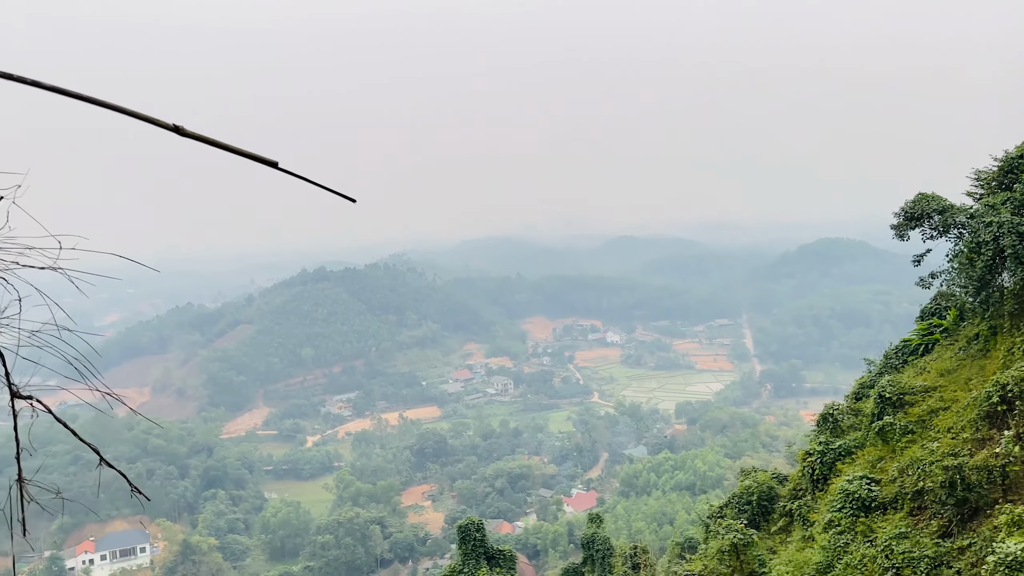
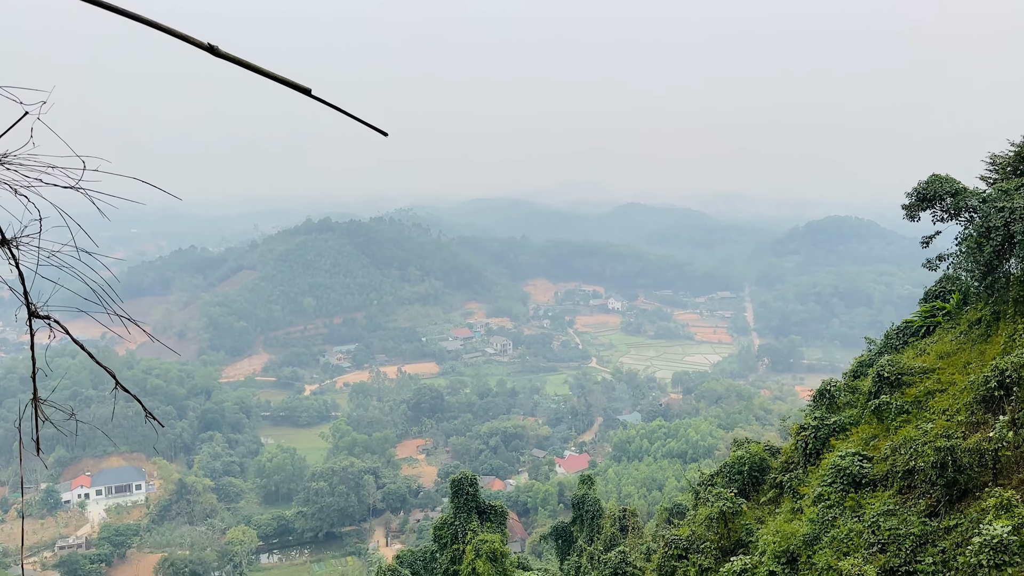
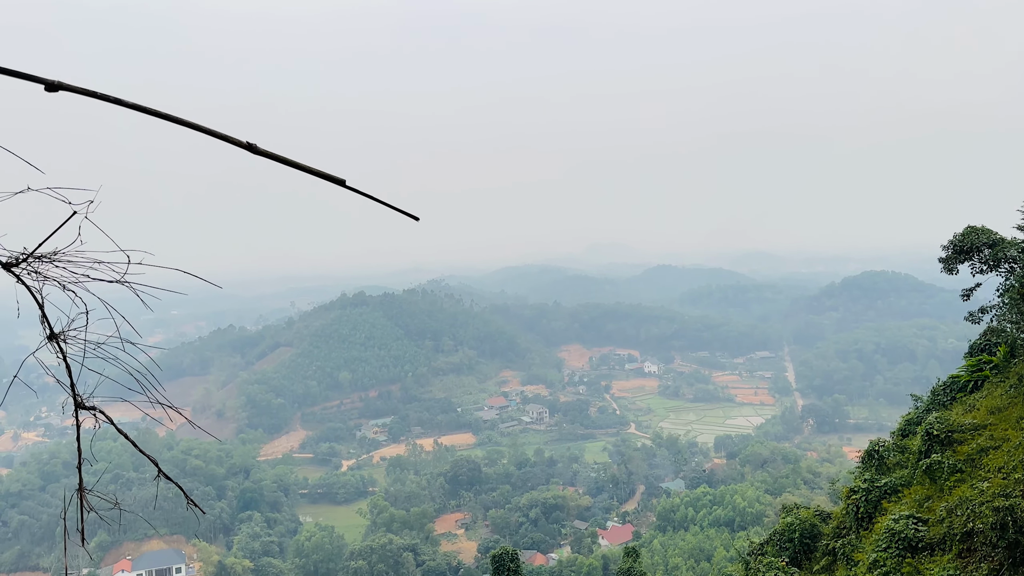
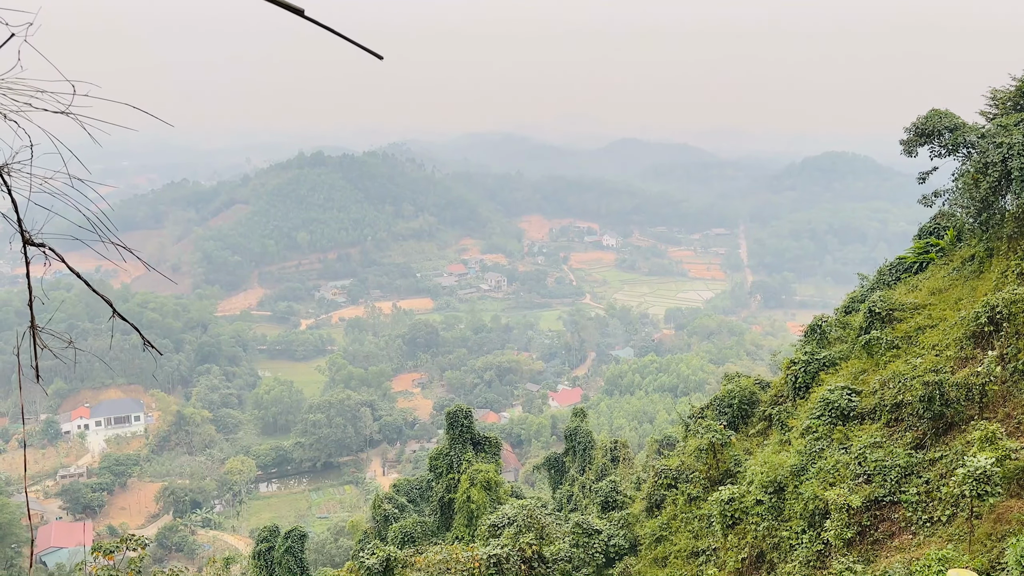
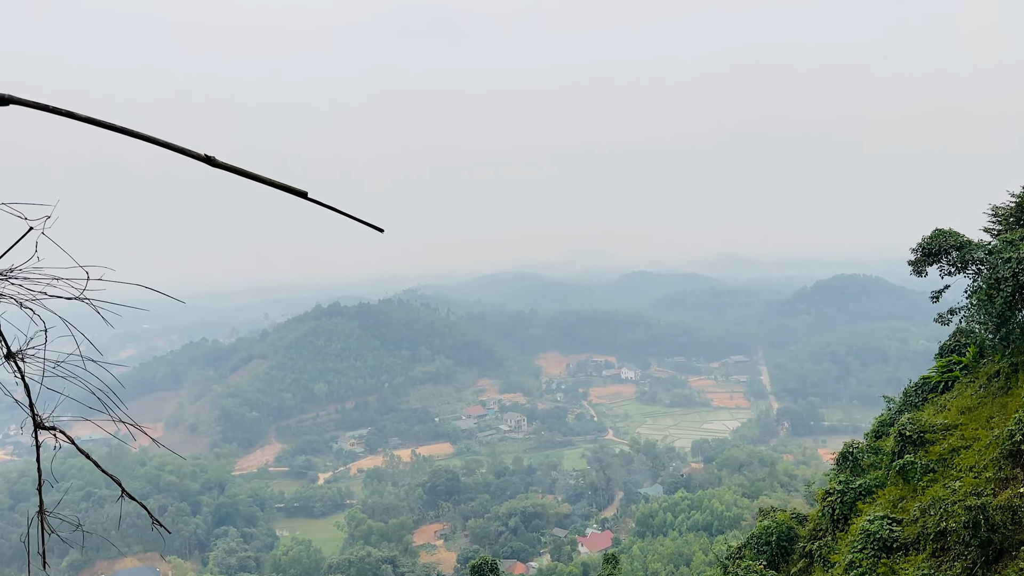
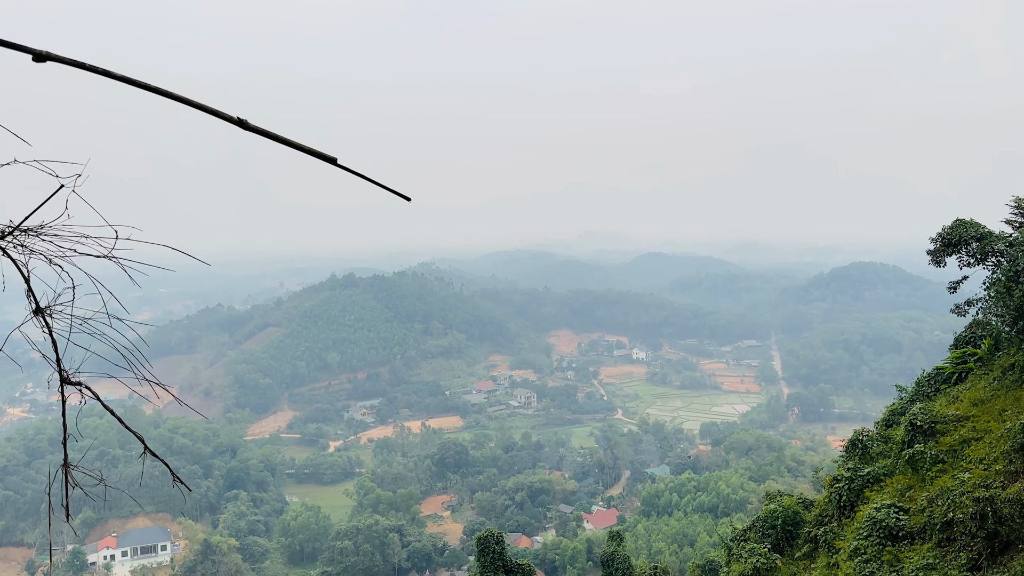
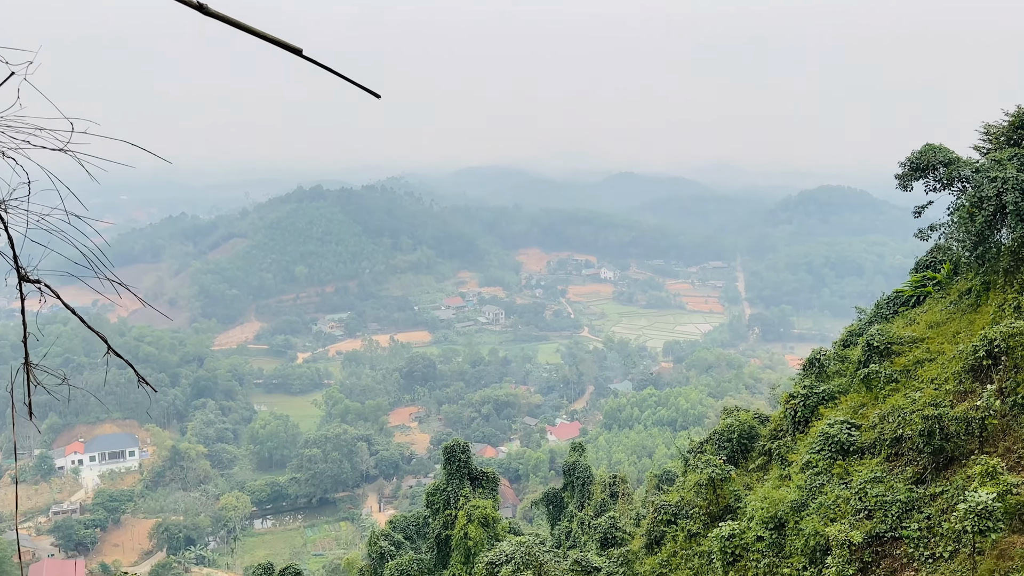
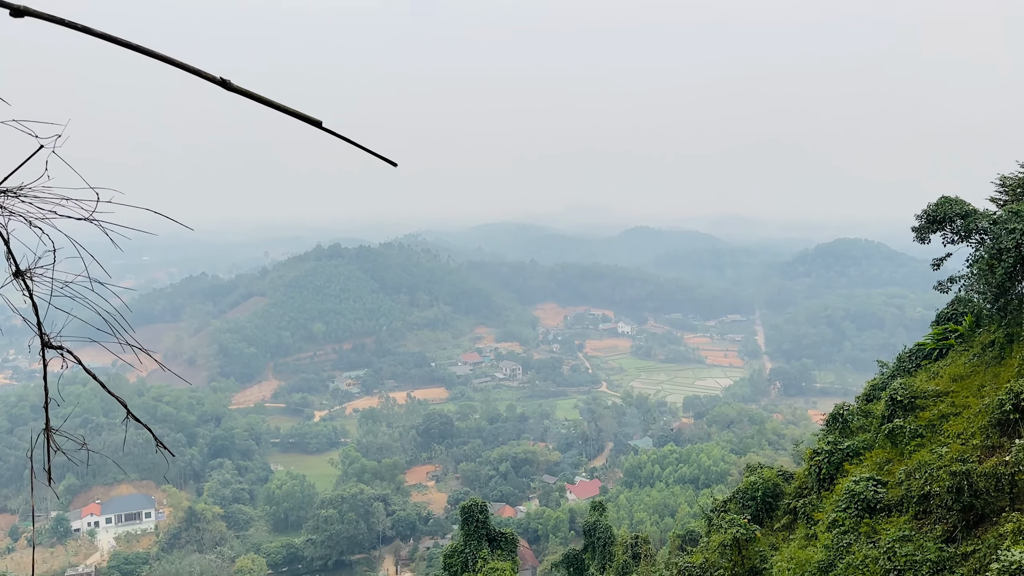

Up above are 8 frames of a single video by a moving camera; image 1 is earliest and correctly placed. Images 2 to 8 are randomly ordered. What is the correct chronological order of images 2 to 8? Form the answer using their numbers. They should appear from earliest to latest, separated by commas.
5, 3, 6, 8, 2, 7, 4
